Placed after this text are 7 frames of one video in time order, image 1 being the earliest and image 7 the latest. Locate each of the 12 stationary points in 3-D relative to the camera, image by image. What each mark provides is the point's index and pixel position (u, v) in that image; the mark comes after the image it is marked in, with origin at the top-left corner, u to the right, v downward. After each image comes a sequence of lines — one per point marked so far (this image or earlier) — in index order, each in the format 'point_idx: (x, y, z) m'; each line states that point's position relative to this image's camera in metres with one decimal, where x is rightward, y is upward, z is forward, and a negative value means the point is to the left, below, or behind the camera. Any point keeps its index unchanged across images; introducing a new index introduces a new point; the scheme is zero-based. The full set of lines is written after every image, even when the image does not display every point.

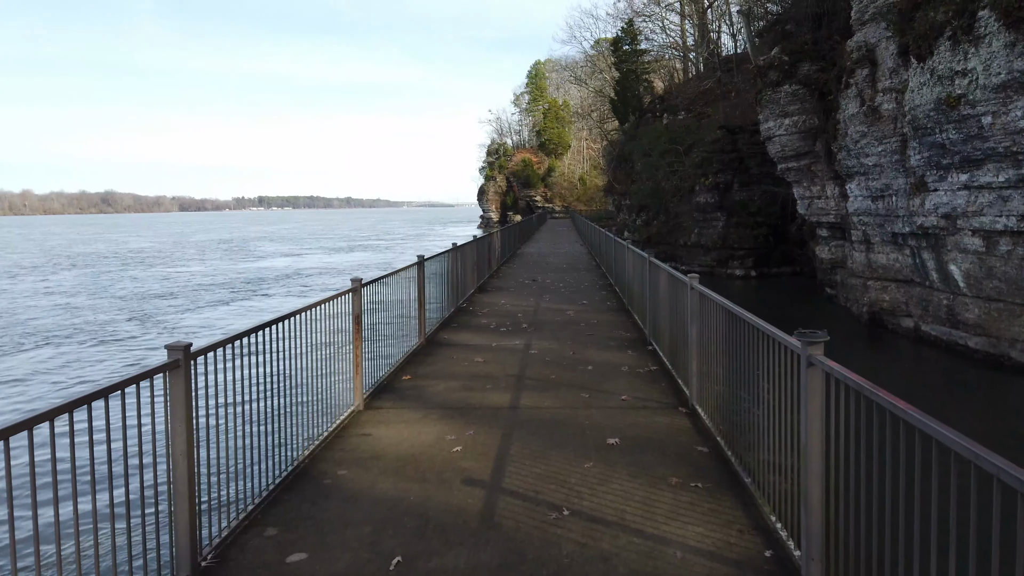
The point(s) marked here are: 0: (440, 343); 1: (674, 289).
0: (-0.7, -0.6, +7.5) m
1: (+1.3, 0.0, +5.9) m
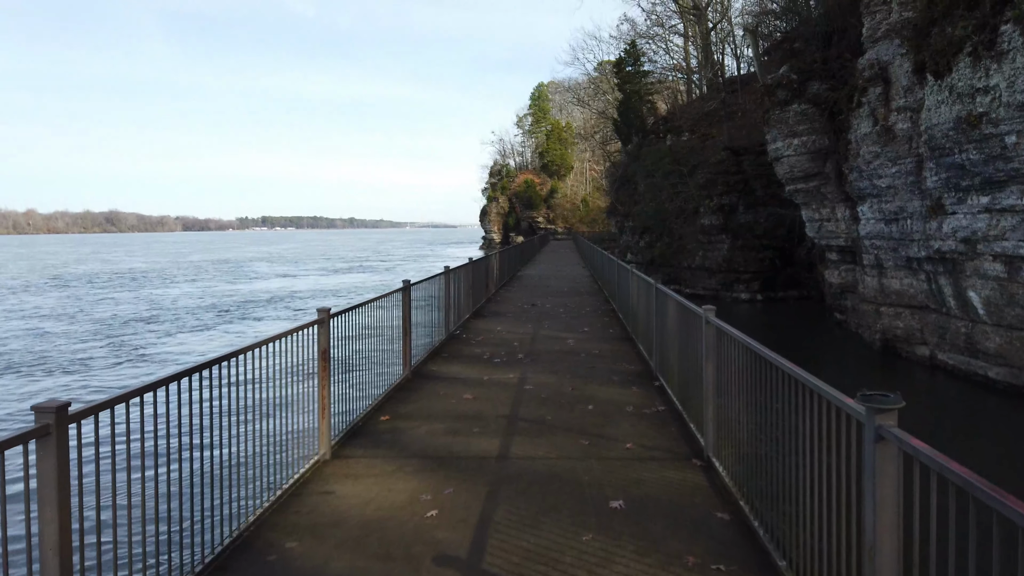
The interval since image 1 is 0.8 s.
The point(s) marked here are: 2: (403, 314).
0: (-0.8, -0.8, +6.8) m
1: (+1.3, -0.2, +5.3) m
2: (-1.0, -0.2, +6.7) m
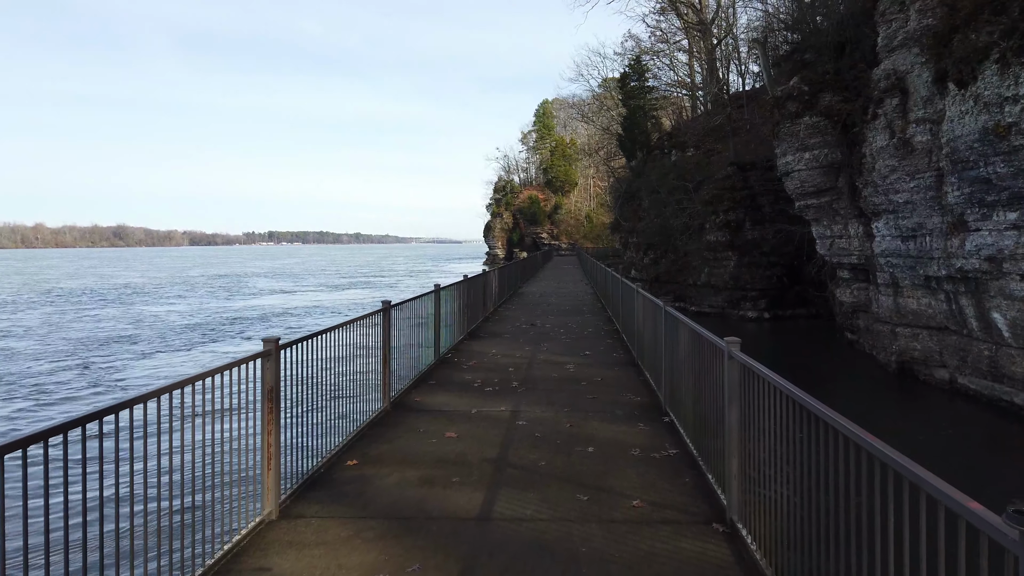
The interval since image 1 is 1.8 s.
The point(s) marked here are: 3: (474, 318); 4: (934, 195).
0: (-0.9, -1.0, +6.1) m
1: (+1.2, -0.4, +4.6) m
2: (-1.1, -0.4, +6.0) m
3: (-0.6, -0.5, +11.6) m
4: (+7.8, +1.7, +13.4) m
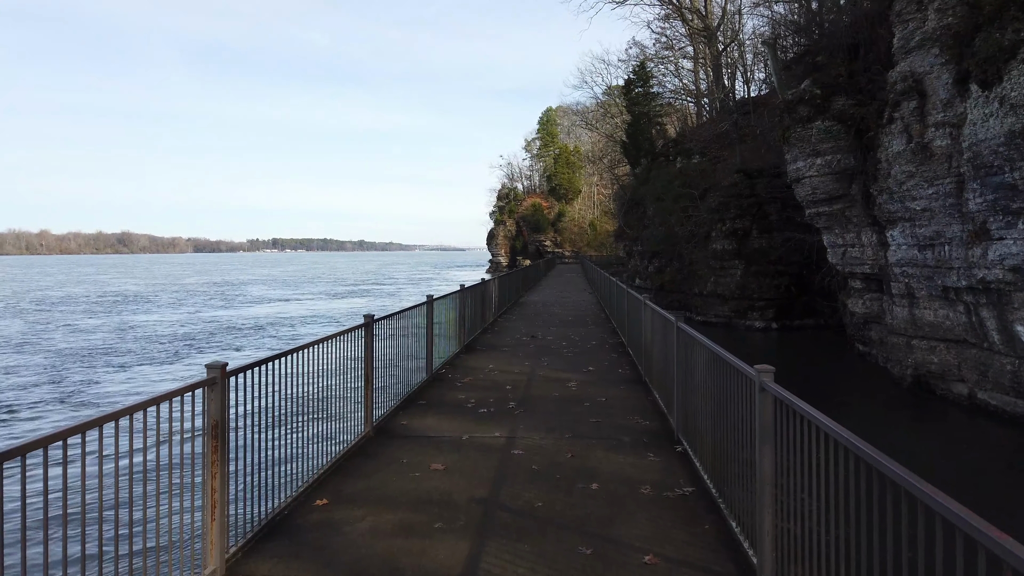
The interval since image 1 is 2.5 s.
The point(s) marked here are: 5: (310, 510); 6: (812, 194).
0: (-0.9, -1.1, +5.5) m
1: (+1.2, -0.5, +4.0) m
2: (-1.1, -0.5, +5.4) m
3: (-0.6, -0.6, +11.1) m
4: (+7.8, +1.5, +12.8) m
5: (-1.1, -1.2, +3.9) m
6: (+7.2, +2.2, +17.3) m
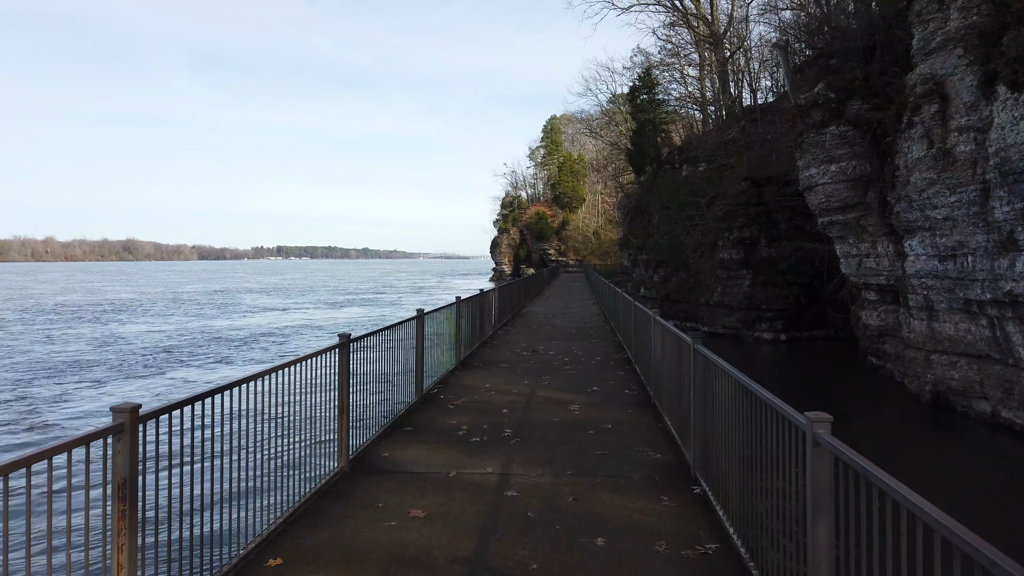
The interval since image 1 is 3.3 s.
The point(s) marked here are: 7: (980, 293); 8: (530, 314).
0: (-0.9, -1.2, +4.9) m
1: (+1.1, -0.6, +3.4) m
2: (-1.1, -0.6, +4.8) m
3: (-0.6, -0.8, +10.4) m
4: (+7.8, +1.3, +12.1) m
5: (-1.1, -1.3, +3.3) m
6: (+7.2, +2.0, +16.6) m
7: (+8.2, -0.1, +12.7) m
8: (+0.5, -0.7, +18.8) m
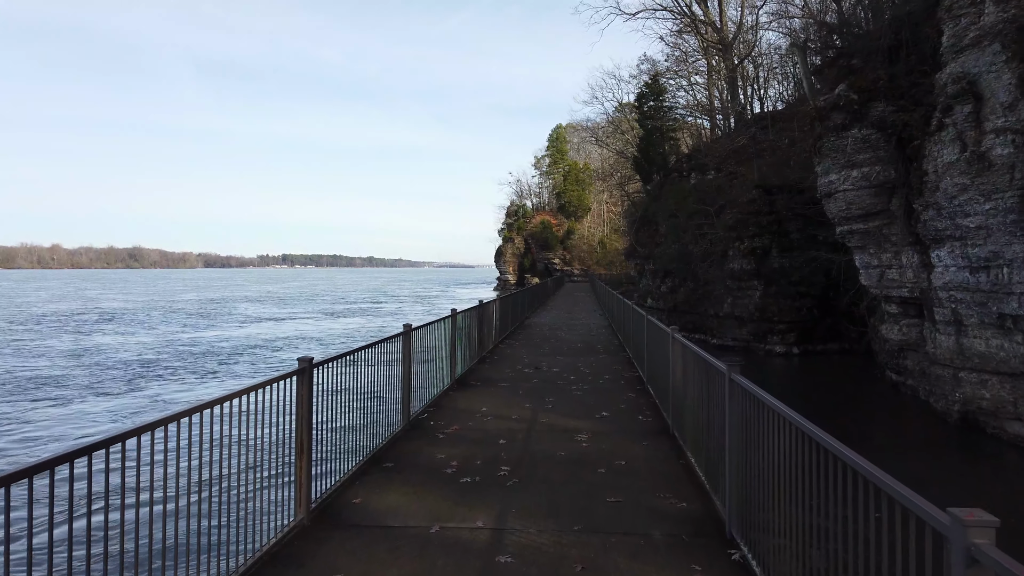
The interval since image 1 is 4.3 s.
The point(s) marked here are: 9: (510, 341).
0: (-1.0, -1.3, +4.0) m
1: (+1.1, -0.7, +2.5) m
2: (-1.2, -0.7, +4.0) m
3: (-0.6, -1.0, +9.6) m
4: (+7.9, +1.1, +11.3) m
5: (-1.2, -1.3, +2.4) m
6: (+7.3, +1.7, +15.8) m
7: (+8.2, -0.3, +11.8) m
8: (+0.5, -0.9, +18.0) m
9: (0.0, -1.0, +14.1) m
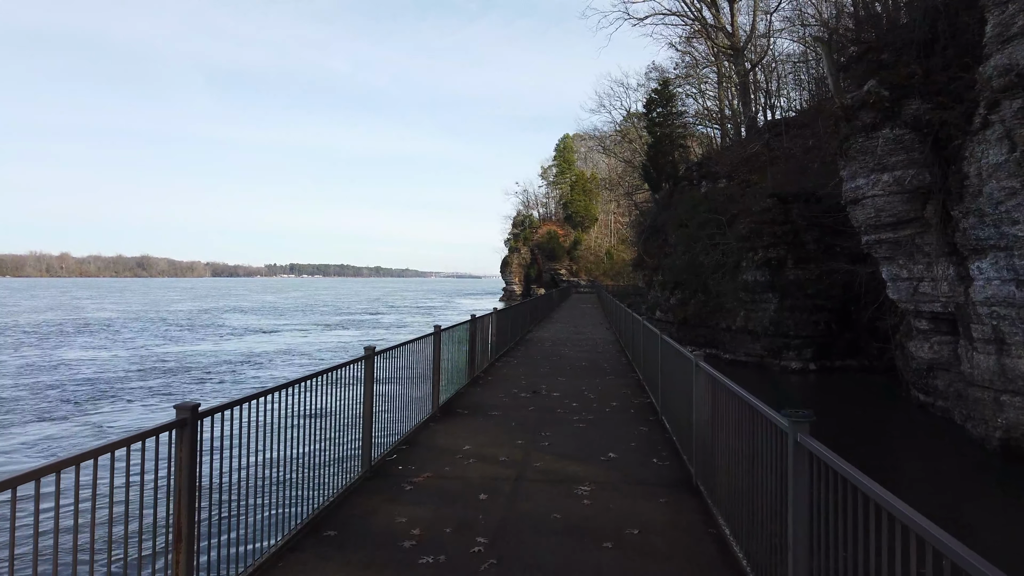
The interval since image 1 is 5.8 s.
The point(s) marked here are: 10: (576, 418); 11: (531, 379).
0: (-1.1, -1.4, +2.9) m
1: (+0.9, -0.7, +1.3) m
2: (-1.3, -0.8, +2.8) m
3: (-0.7, -1.1, +8.4) m
4: (+7.8, +0.9, +10.0) m
5: (-1.3, -1.4, +1.2) m
6: (+7.3, +1.4, +14.5) m
7: (+8.2, -0.5, +10.5) m
8: (+0.5, -1.2, +16.8) m
9: (0.0, -1.3, +12.9) m
10: (+0.7, -1.3, +7.5) m
11: (+0.3, -1.3, +10.2) m
